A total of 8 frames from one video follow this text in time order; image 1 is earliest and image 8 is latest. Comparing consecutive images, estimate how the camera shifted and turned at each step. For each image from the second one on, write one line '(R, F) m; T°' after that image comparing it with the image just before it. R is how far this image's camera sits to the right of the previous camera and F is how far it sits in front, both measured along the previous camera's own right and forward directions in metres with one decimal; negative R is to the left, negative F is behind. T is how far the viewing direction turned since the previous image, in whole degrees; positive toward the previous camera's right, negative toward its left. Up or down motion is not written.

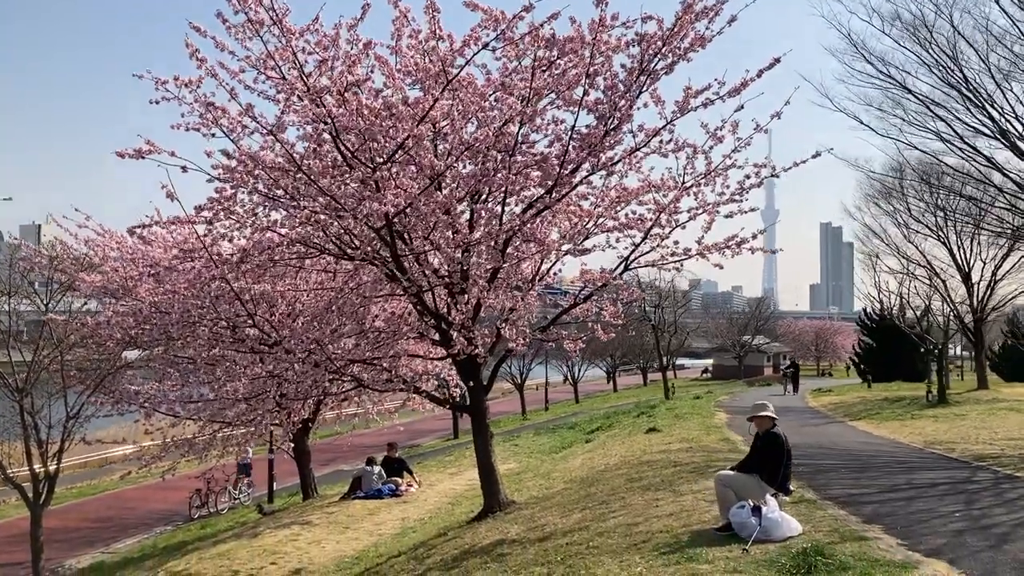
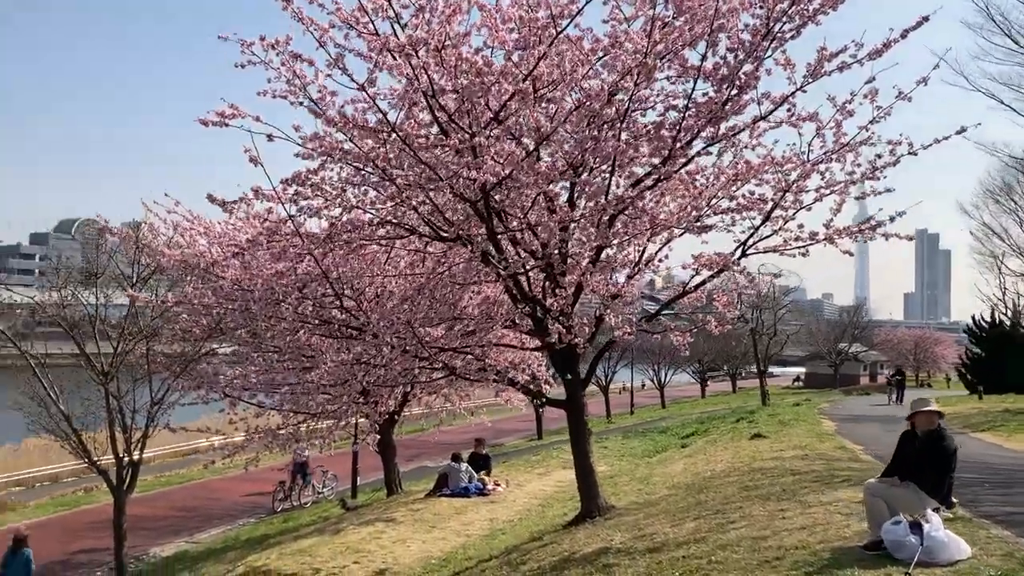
(-0.2, +0.8) m; -5°
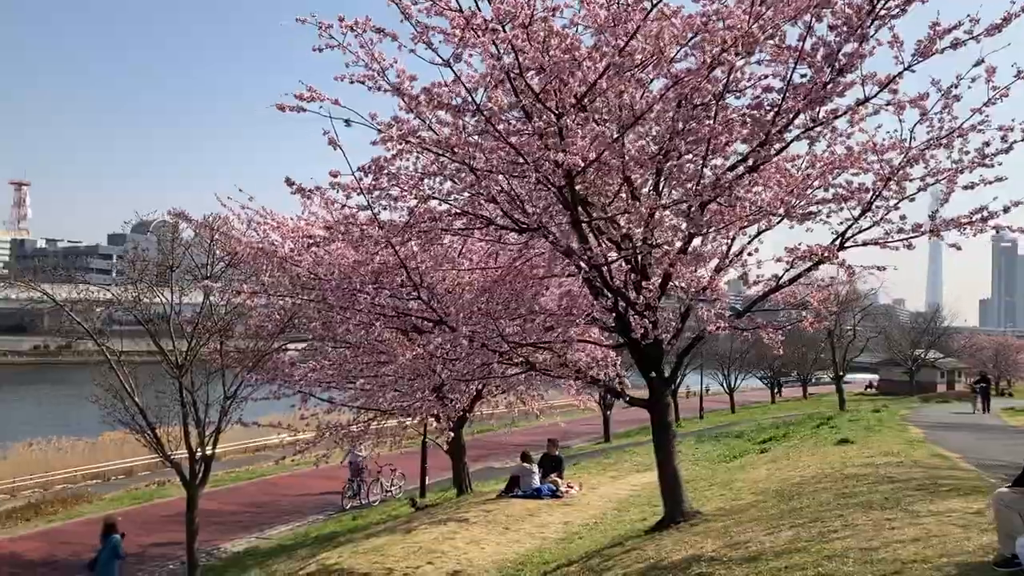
(-0.2, +0.4) m; -4°
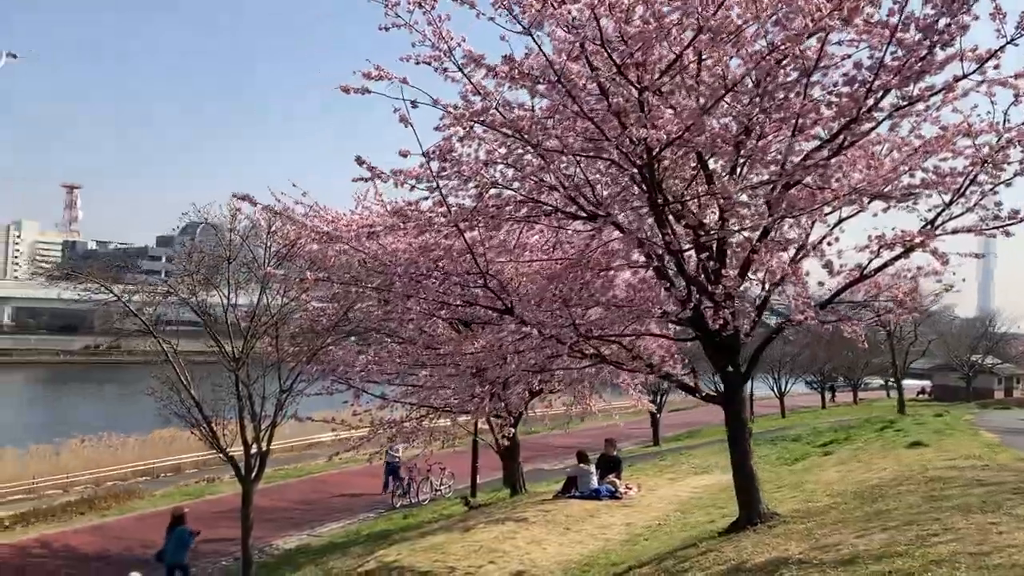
(-0.3, +0.3) m; -3°
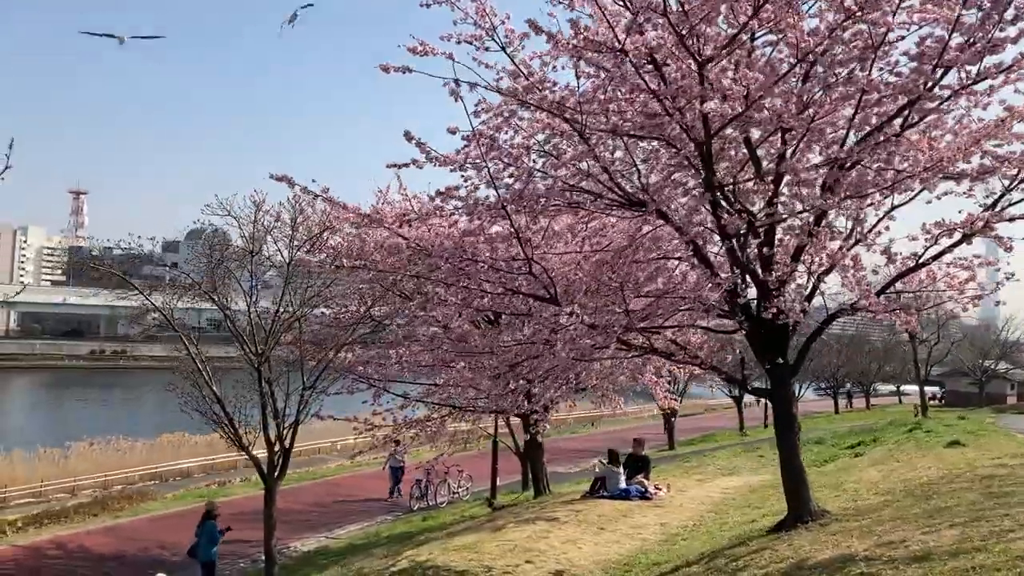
(-0.3, +0.3) m; 0°
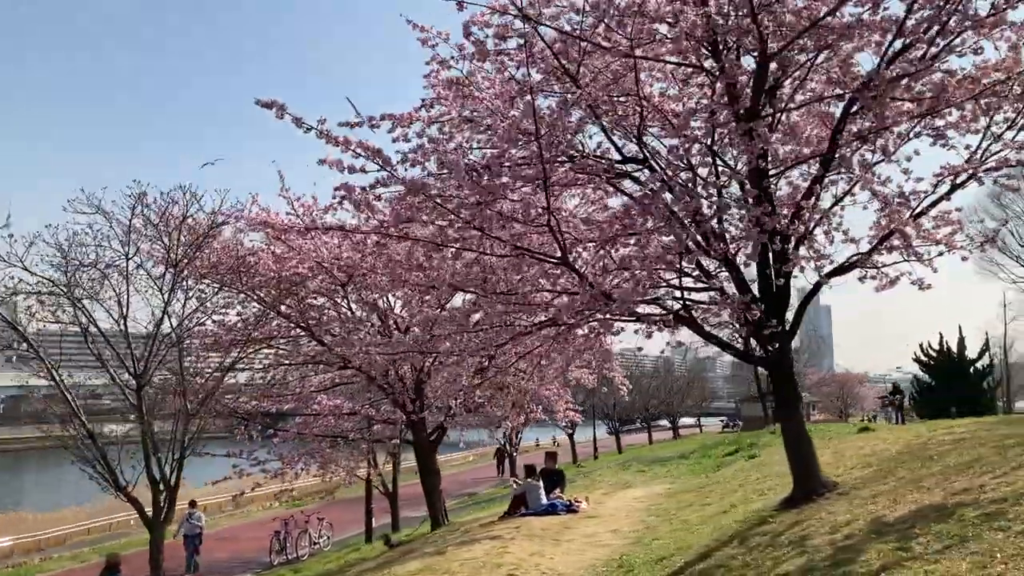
(-1.6, +1.2) m; +13°
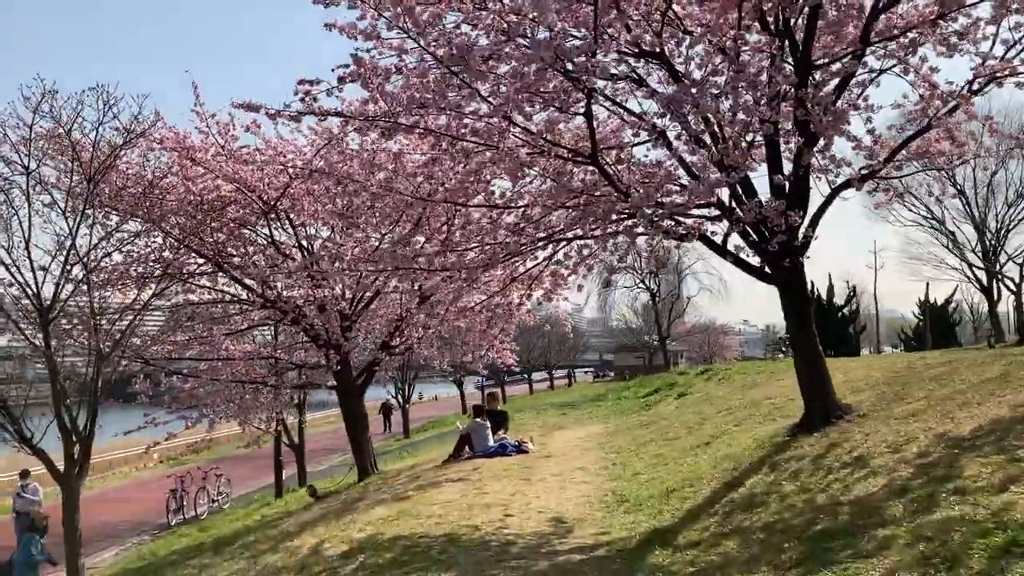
(-1.1, +1.0) m; +8°
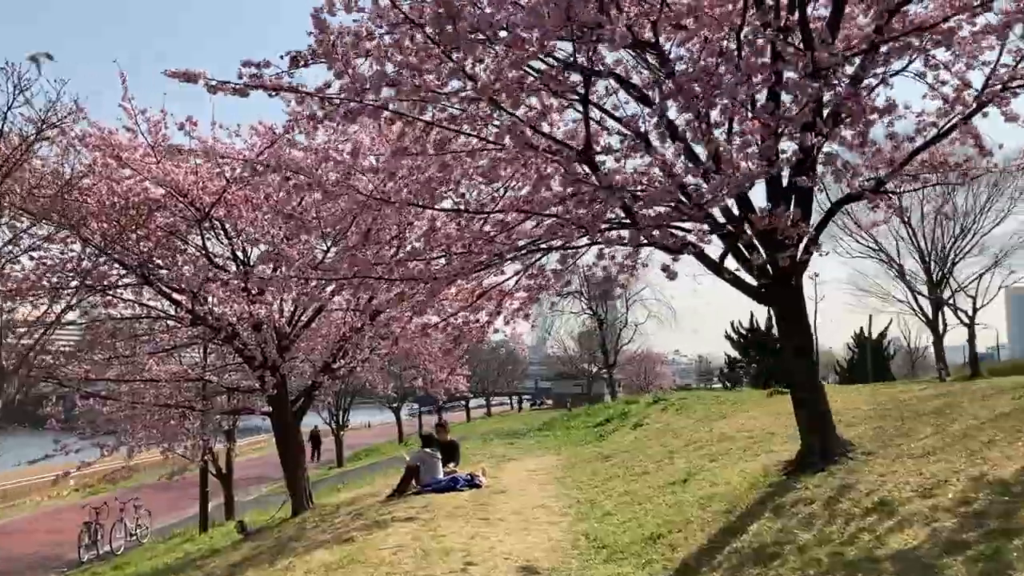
(-0.3, +0.9) m; +4°
